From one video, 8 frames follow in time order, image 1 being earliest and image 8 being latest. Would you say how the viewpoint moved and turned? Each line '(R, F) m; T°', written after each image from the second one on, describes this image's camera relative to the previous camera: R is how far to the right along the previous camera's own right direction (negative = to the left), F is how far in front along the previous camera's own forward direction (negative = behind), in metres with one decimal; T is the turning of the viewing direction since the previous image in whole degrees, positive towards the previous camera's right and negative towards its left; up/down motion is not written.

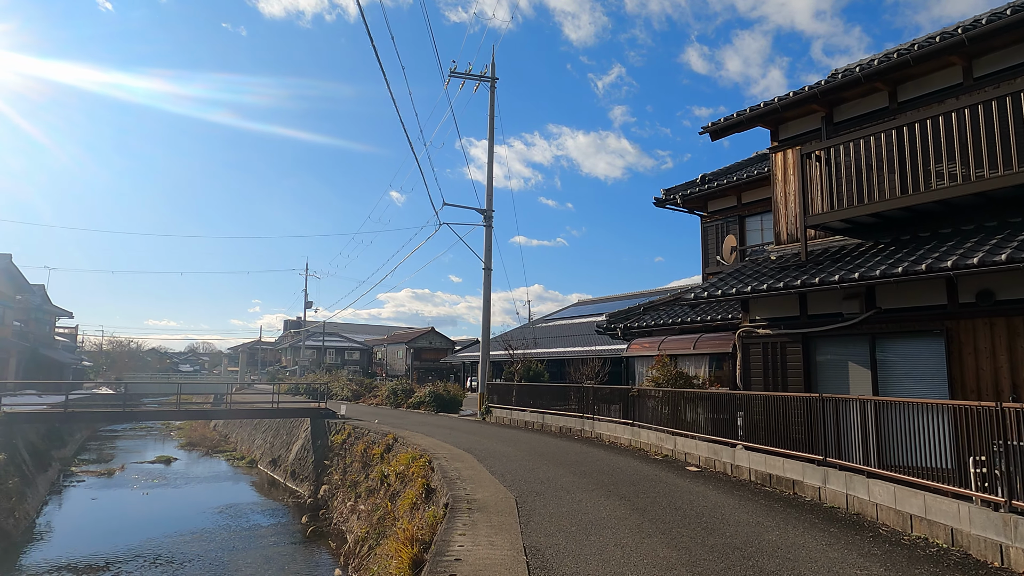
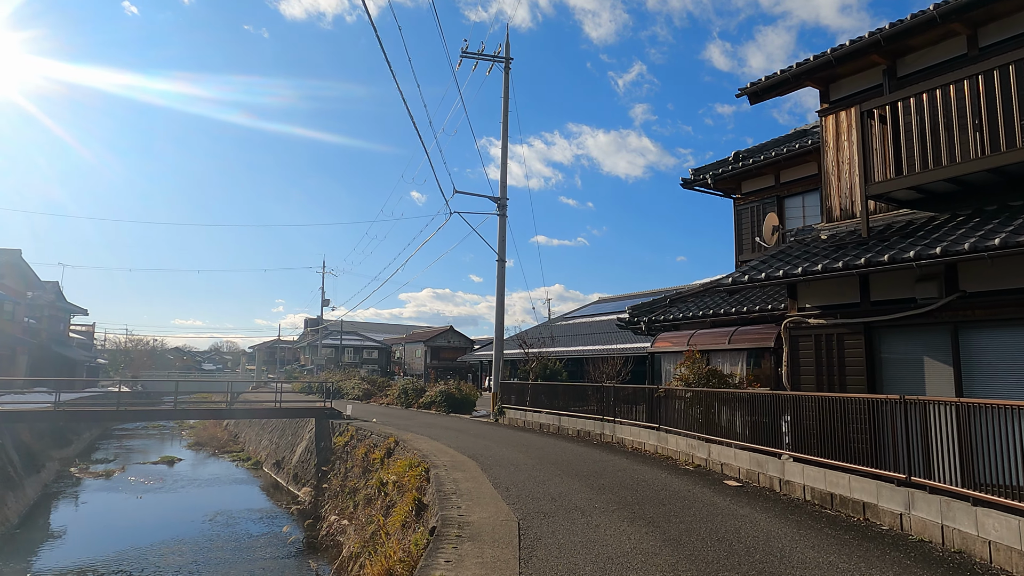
(+0.2, +1.3) m; -2°
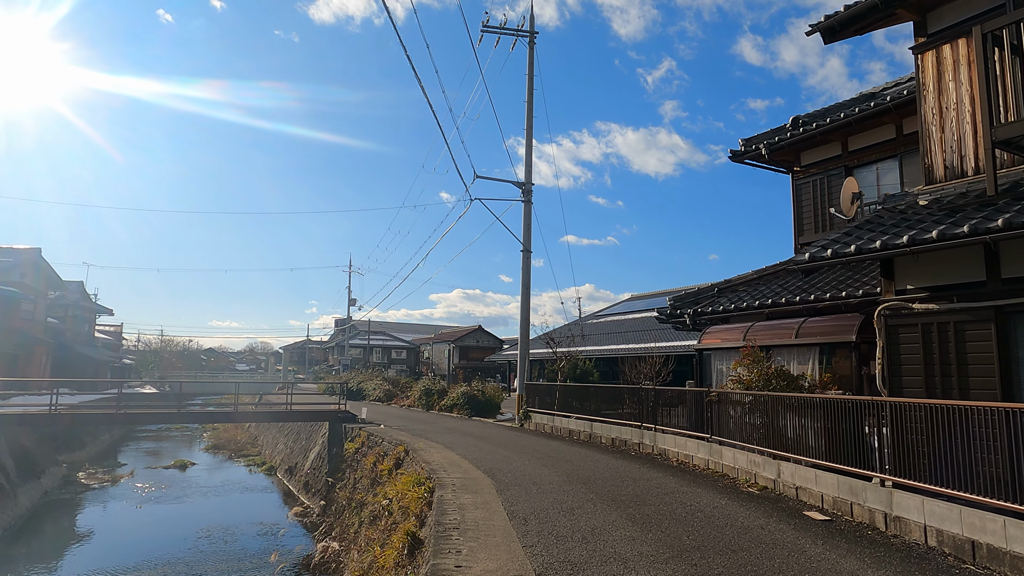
(+0.1, +1.6) m; -3°
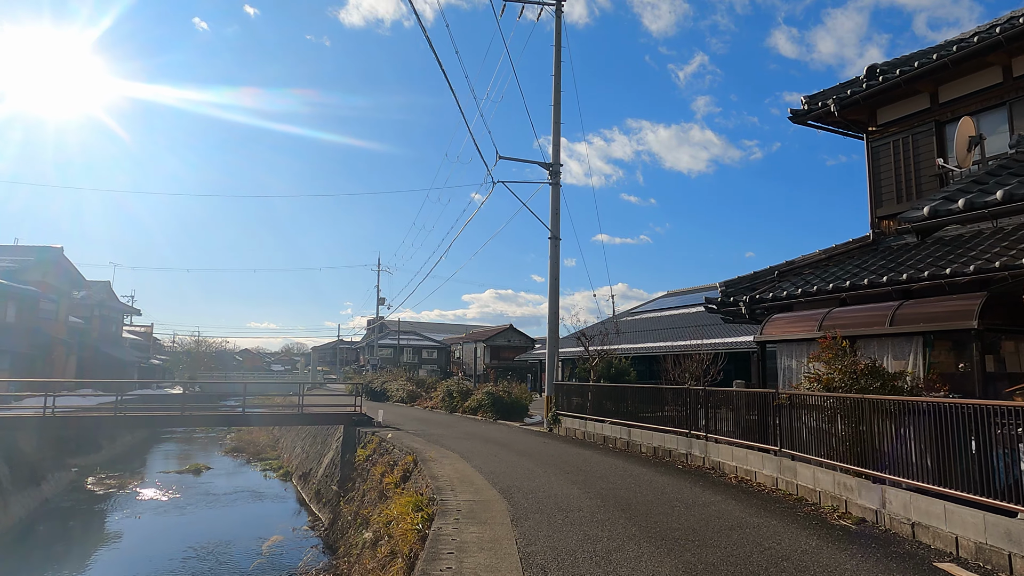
(+0.1, +1.6) m; -3°
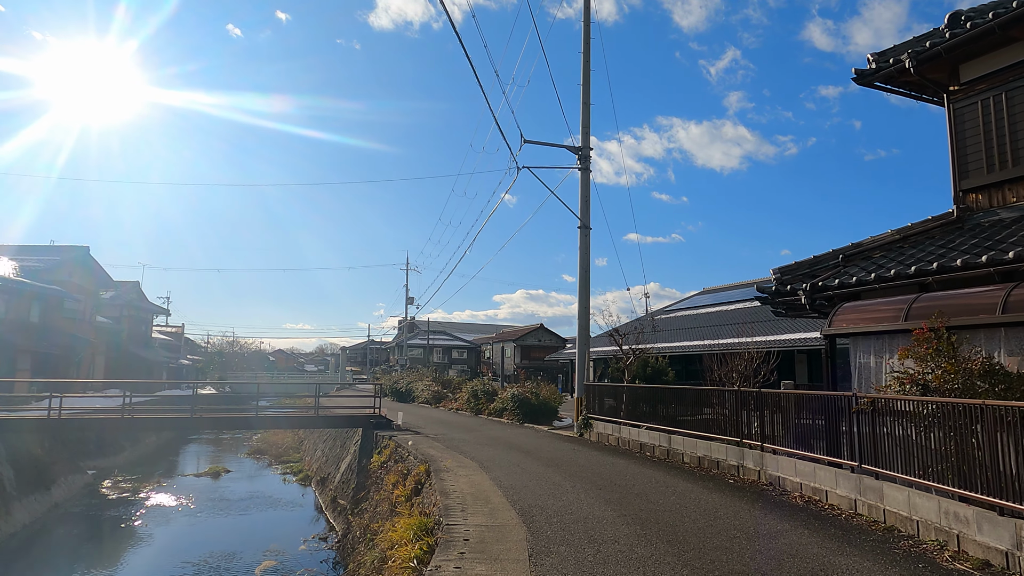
(+0.1, +1.1) m; -3°
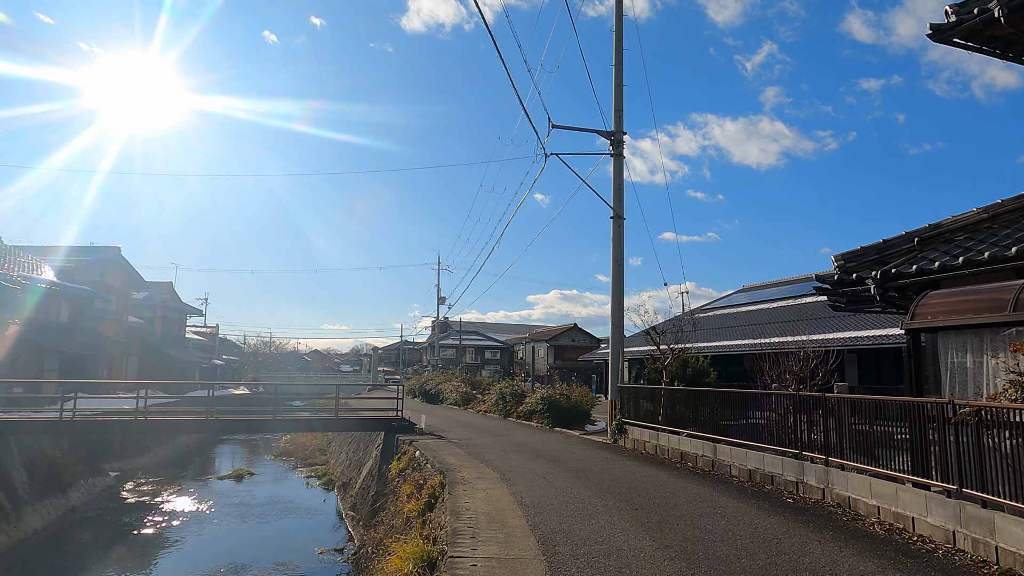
(+0.1, +1.0) m; -3°
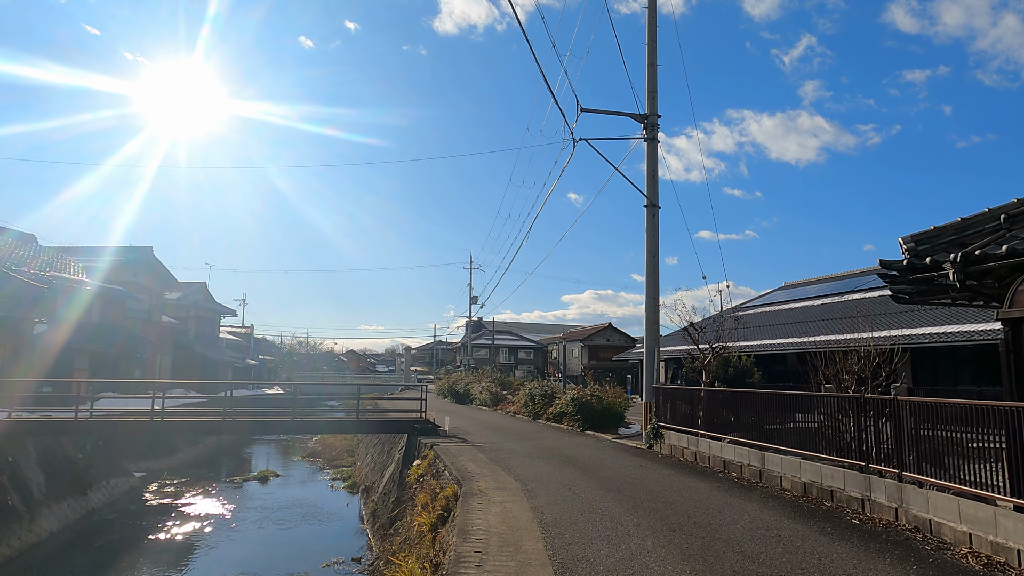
(+0.1, +0.8) m; -3°
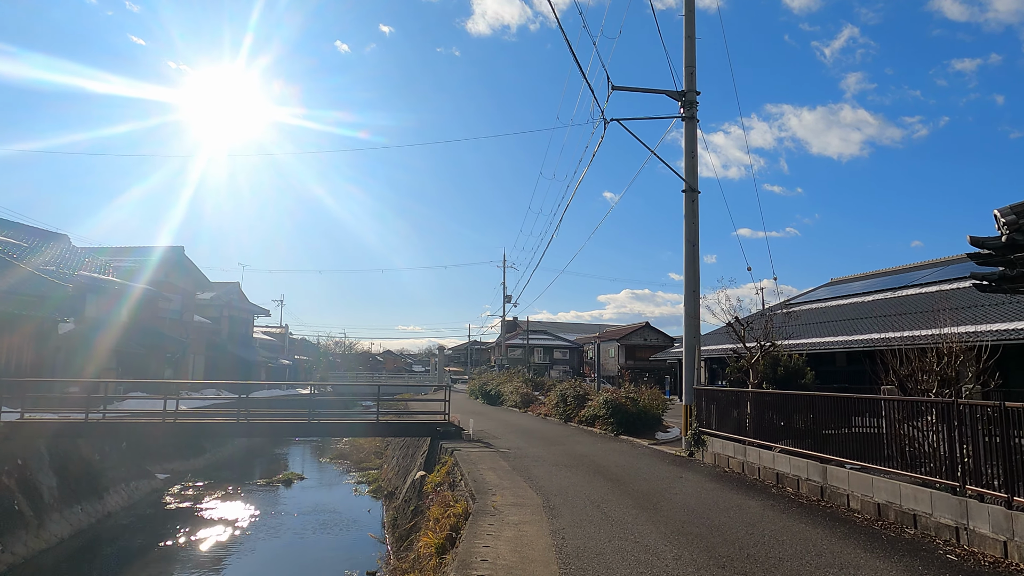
(+0.2, +0.9) m; -3°
